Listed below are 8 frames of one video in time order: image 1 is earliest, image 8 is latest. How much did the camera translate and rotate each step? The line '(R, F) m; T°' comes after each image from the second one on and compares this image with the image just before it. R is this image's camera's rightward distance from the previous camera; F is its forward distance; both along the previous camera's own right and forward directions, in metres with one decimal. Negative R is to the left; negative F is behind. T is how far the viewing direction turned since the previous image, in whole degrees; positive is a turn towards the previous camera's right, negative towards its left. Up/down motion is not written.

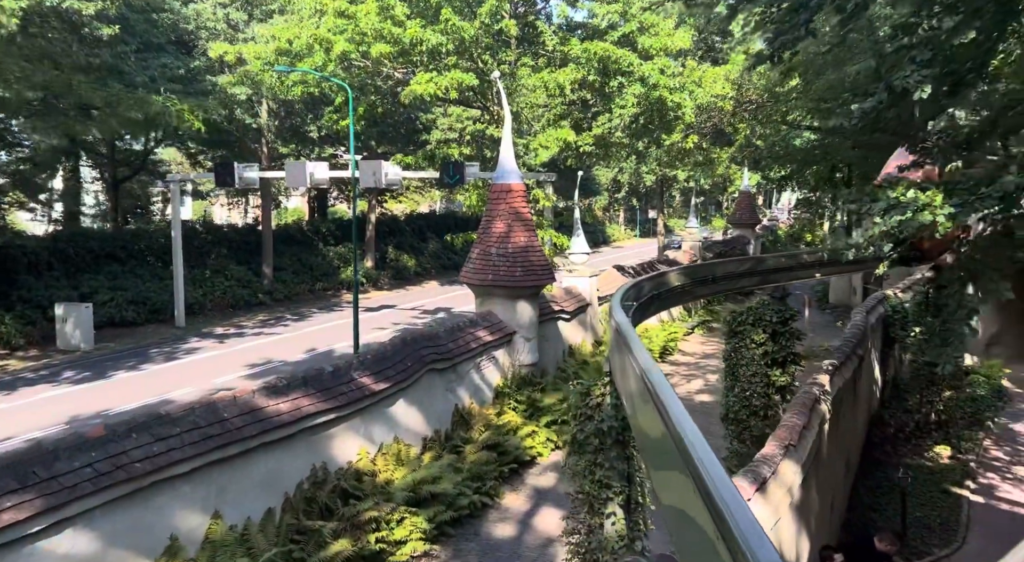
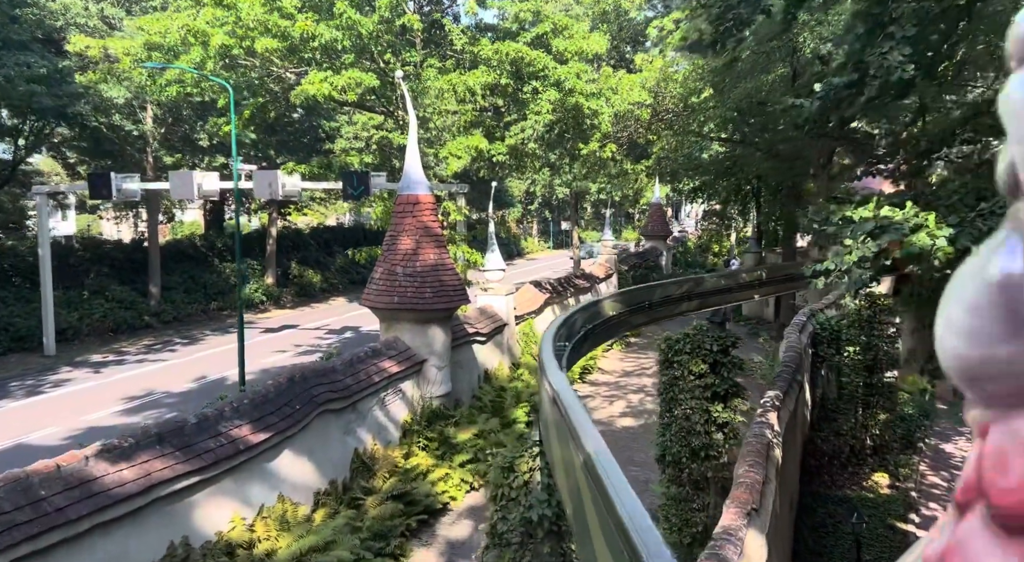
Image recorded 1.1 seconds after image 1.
(+0.1, +1.0) m; +7°
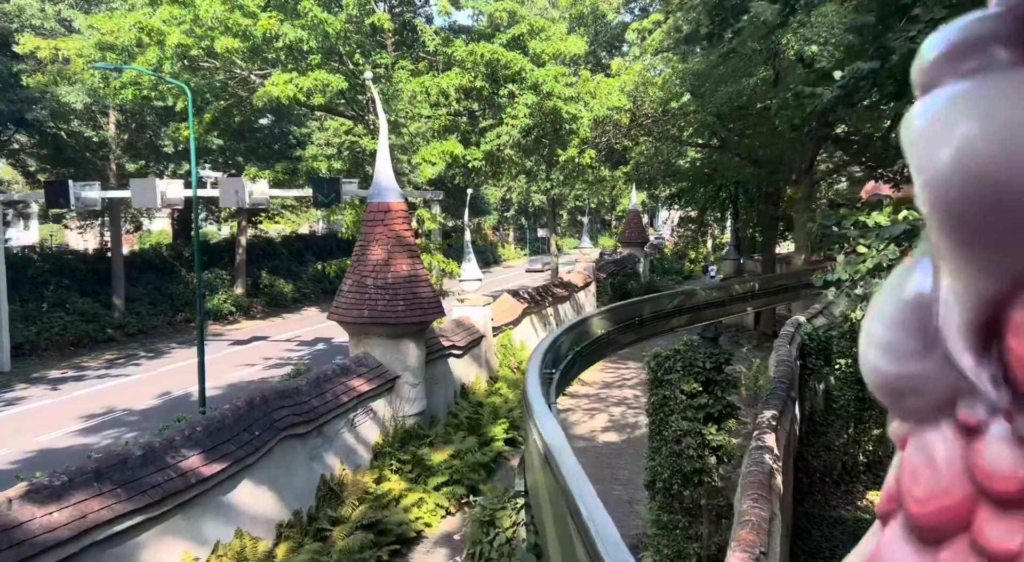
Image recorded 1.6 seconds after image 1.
(0.0, +0.5) m; +2°
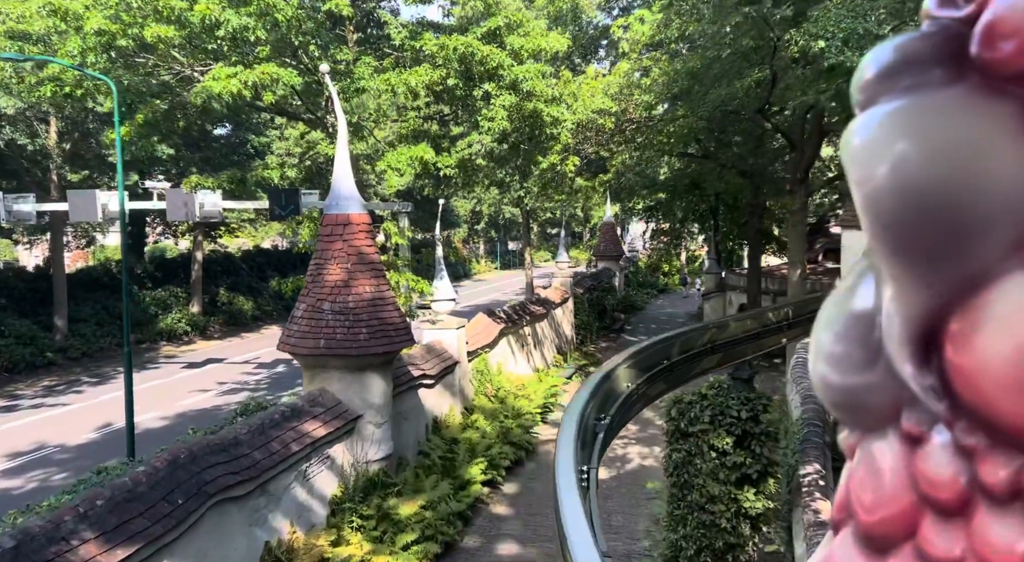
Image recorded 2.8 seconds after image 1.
(-0.1, +1.1) m; +2°
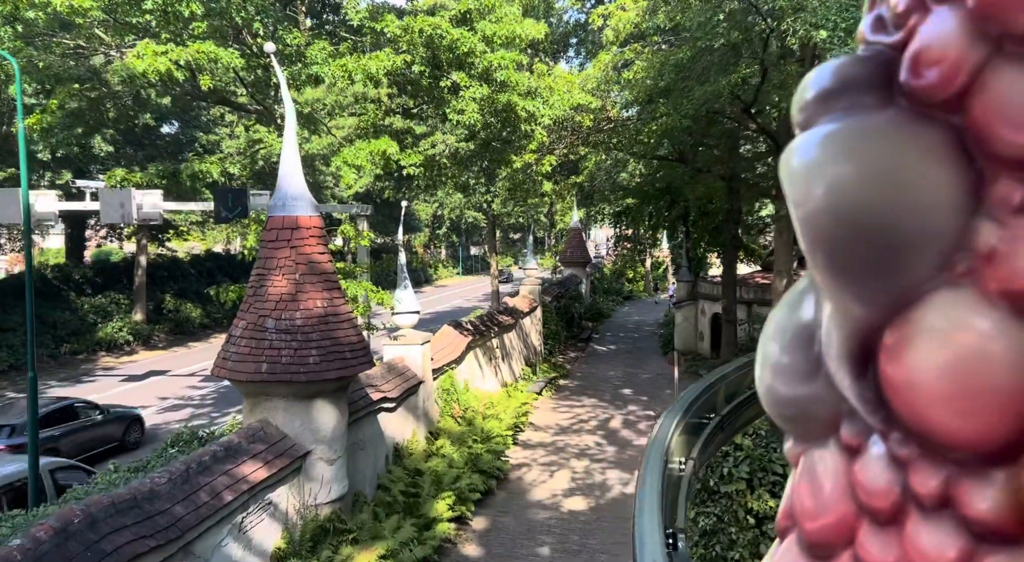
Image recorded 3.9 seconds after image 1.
(-0.1, +1.0) m; +3°
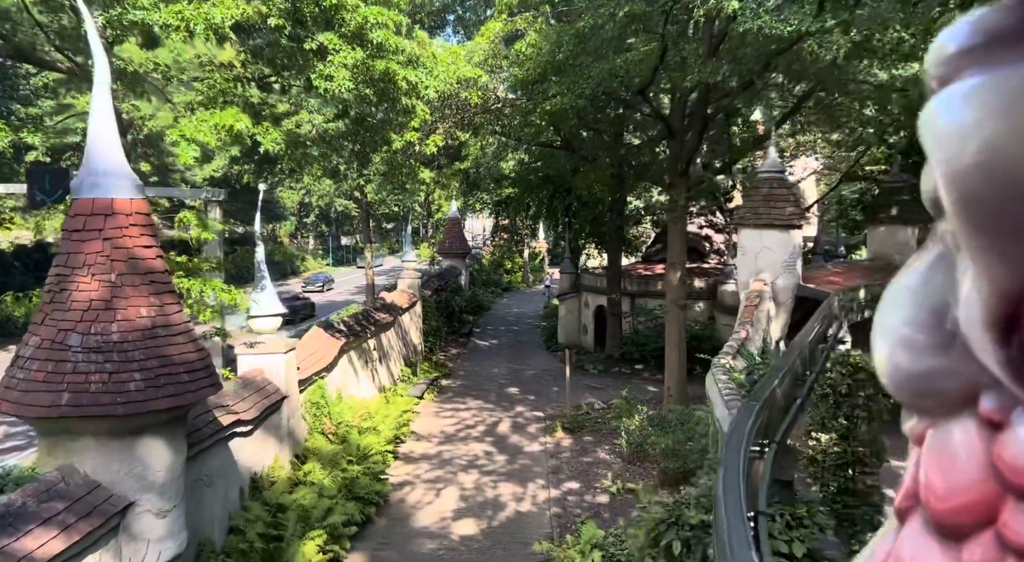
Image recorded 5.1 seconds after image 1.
(-0.1, +1.2) m; +10°
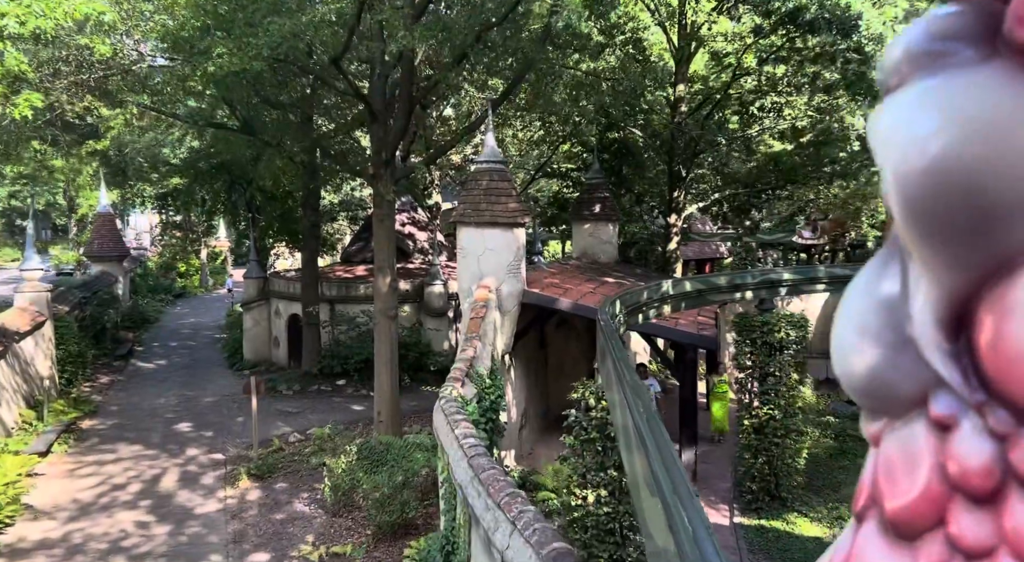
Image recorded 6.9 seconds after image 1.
(+0.3, +1.8) m; +23°
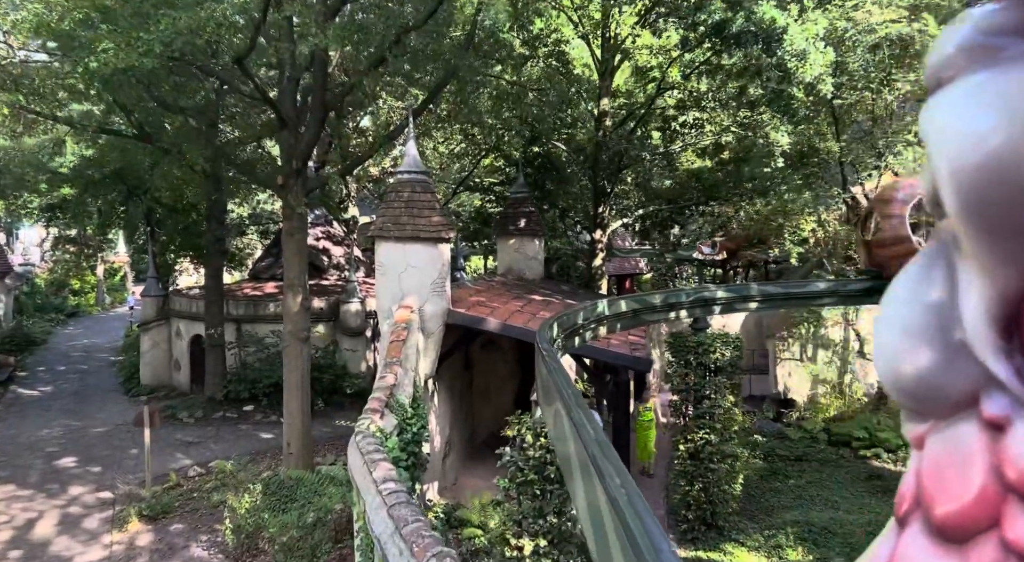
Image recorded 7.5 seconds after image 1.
(0.0, +0.5) m; +6°
